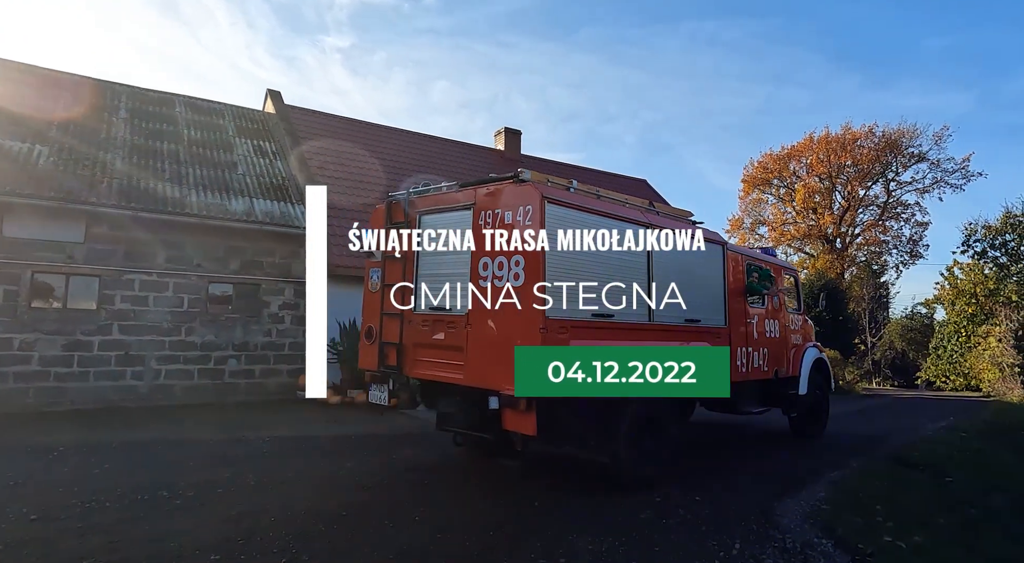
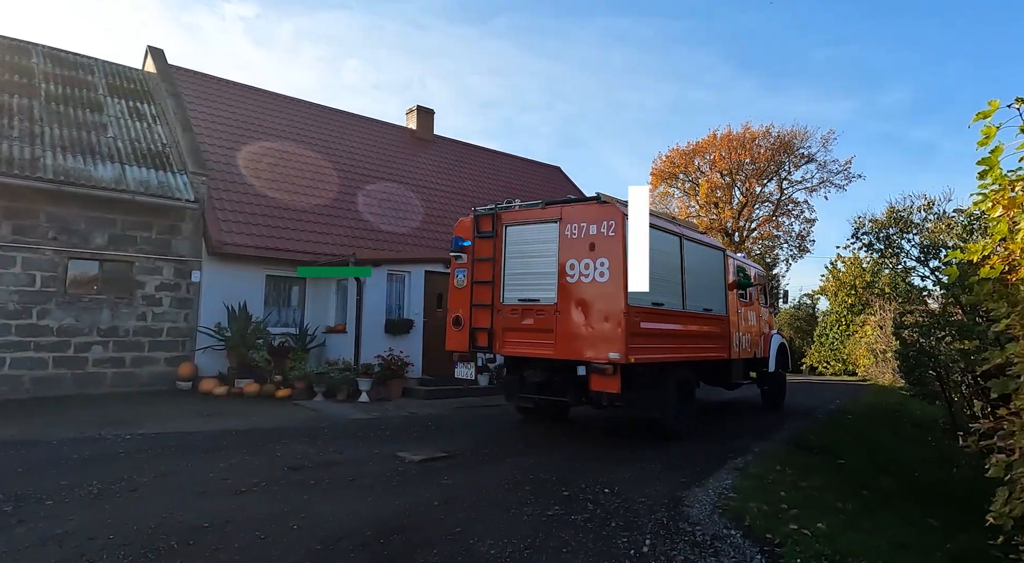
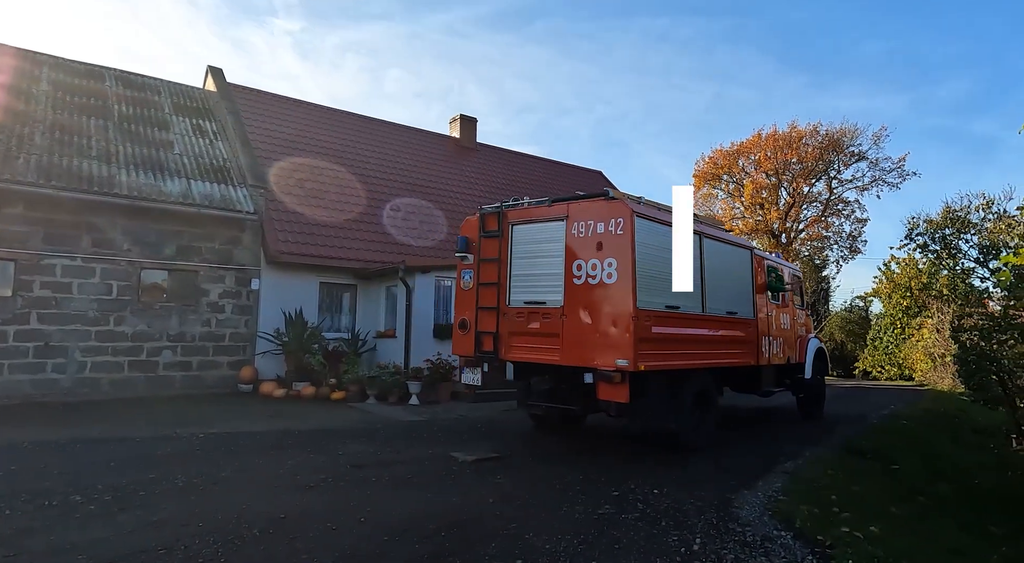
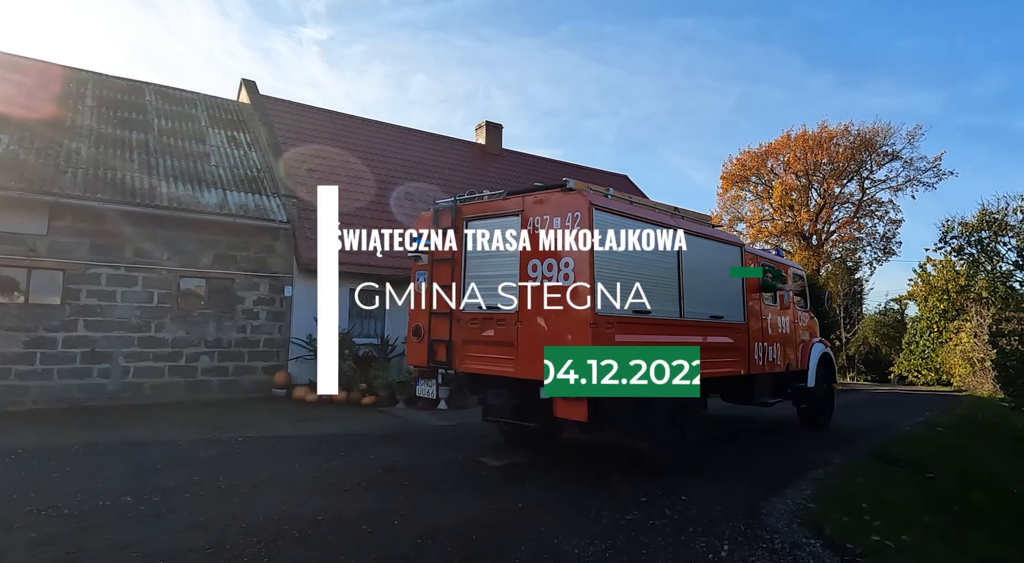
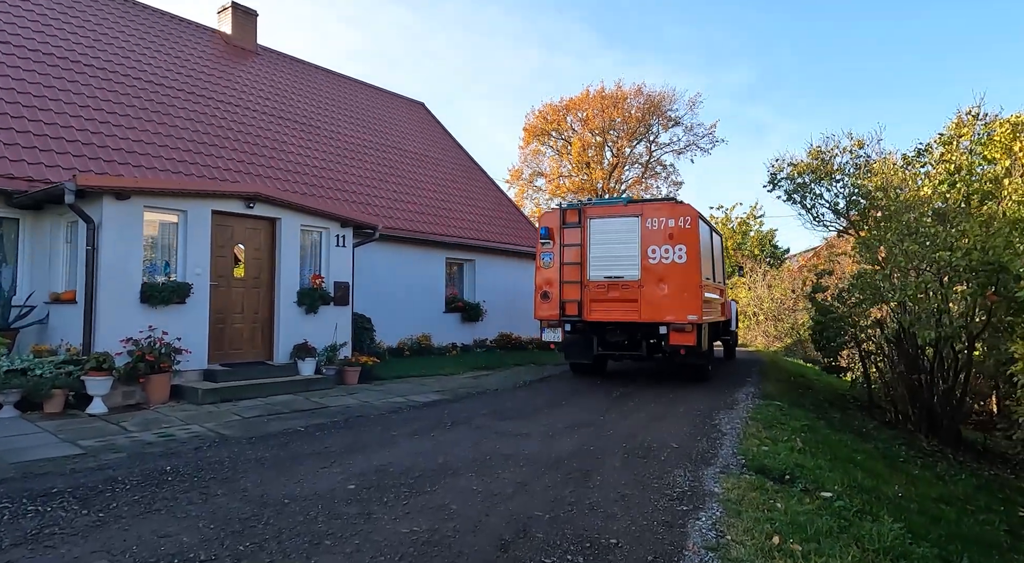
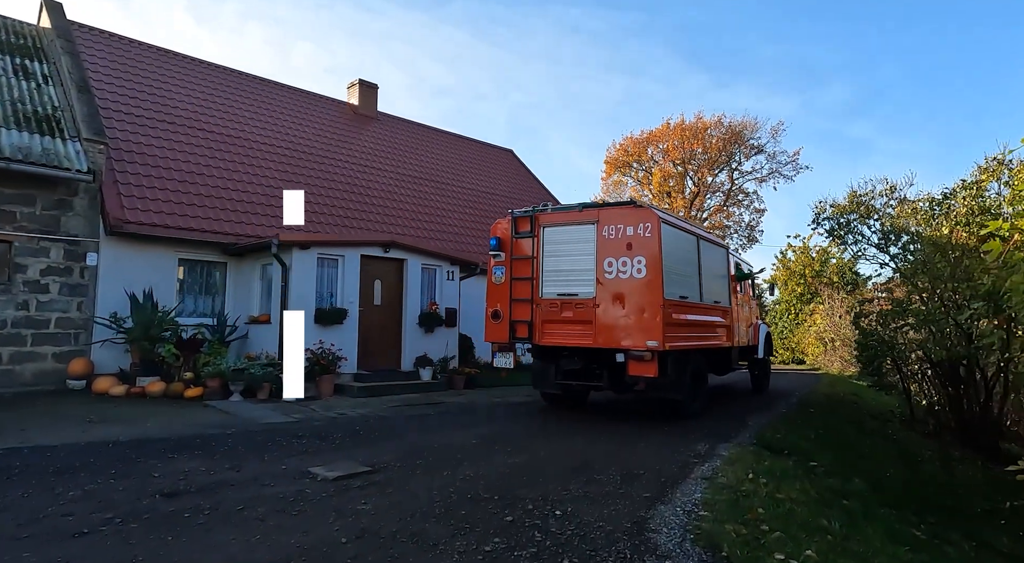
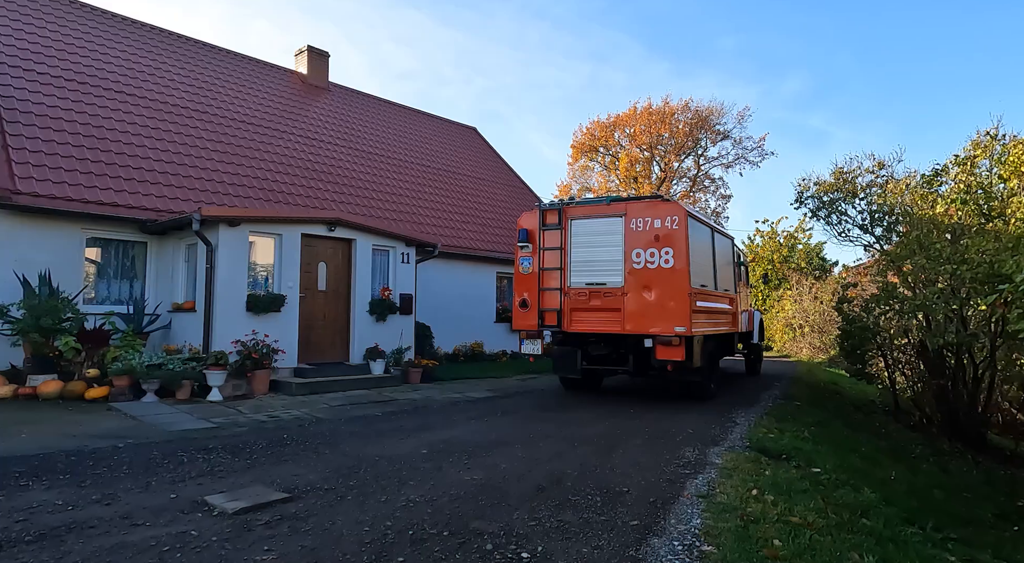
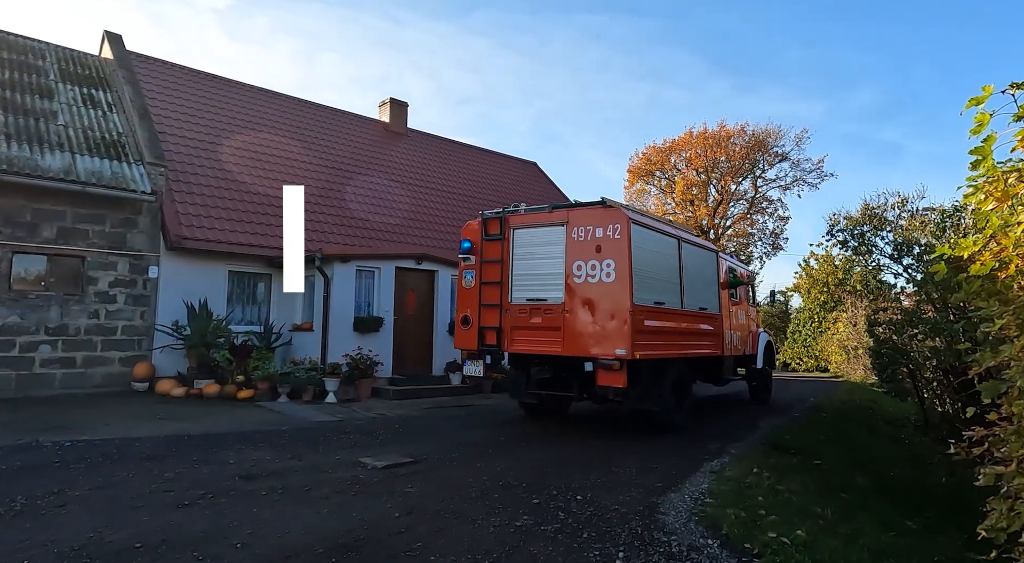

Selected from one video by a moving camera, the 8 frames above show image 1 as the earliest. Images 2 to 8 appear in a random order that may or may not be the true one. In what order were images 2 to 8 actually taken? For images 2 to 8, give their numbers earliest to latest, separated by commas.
4, 3, 2, 8, 6, 7, 5
